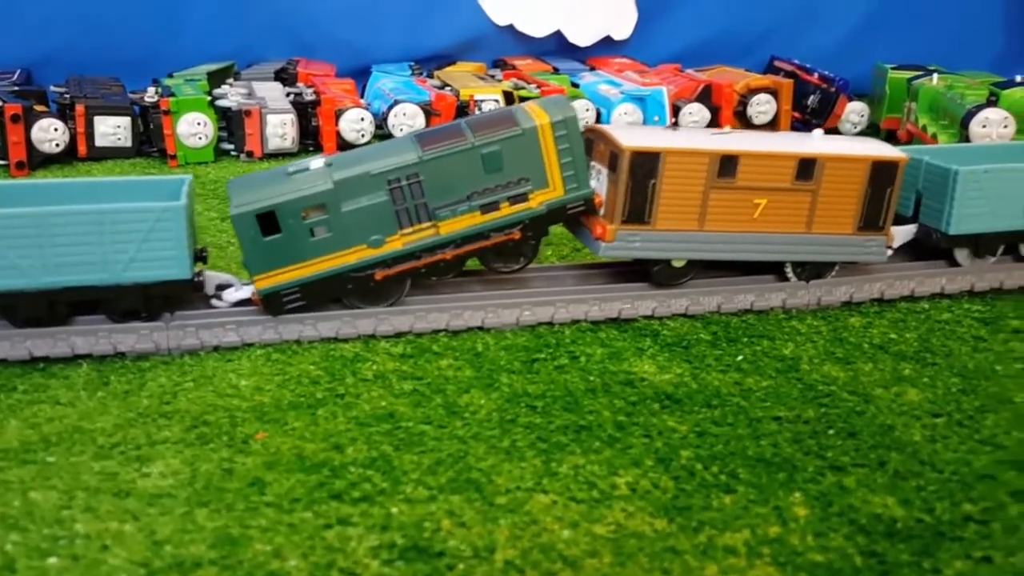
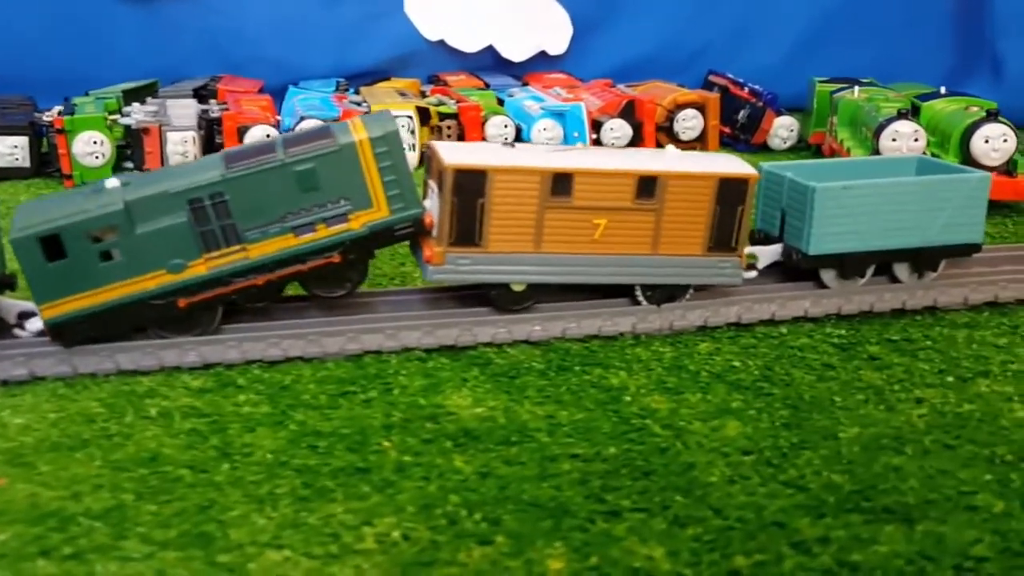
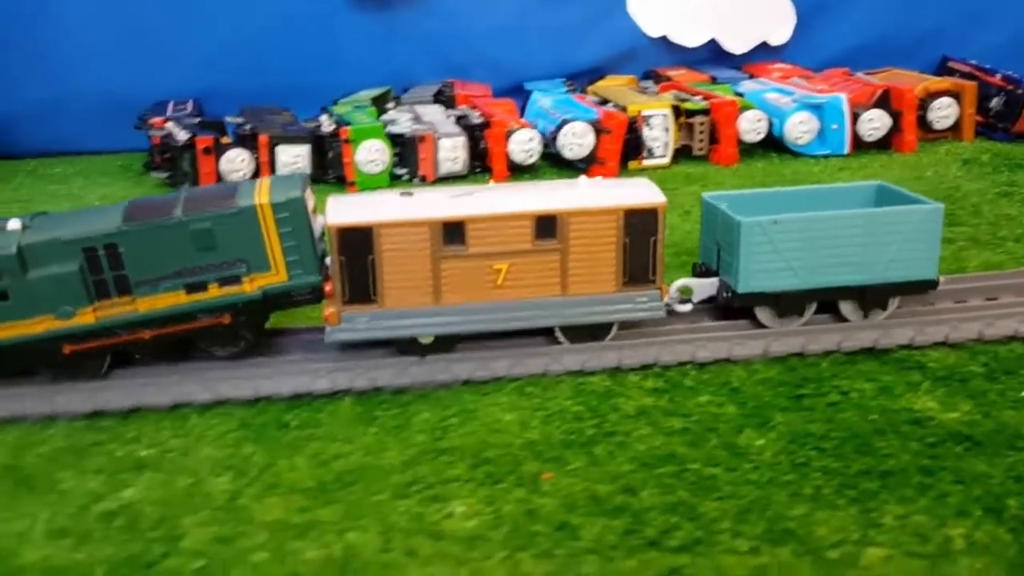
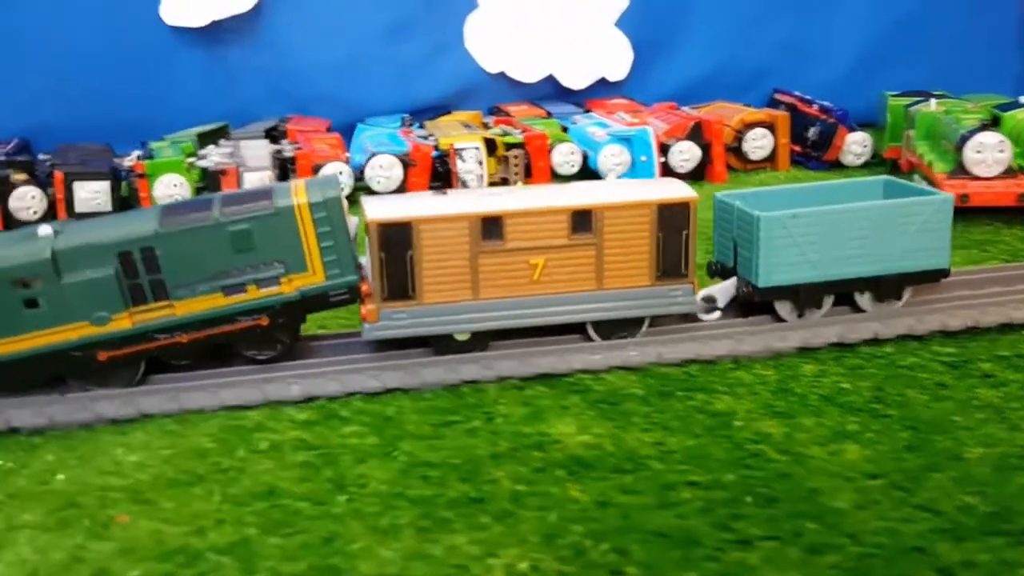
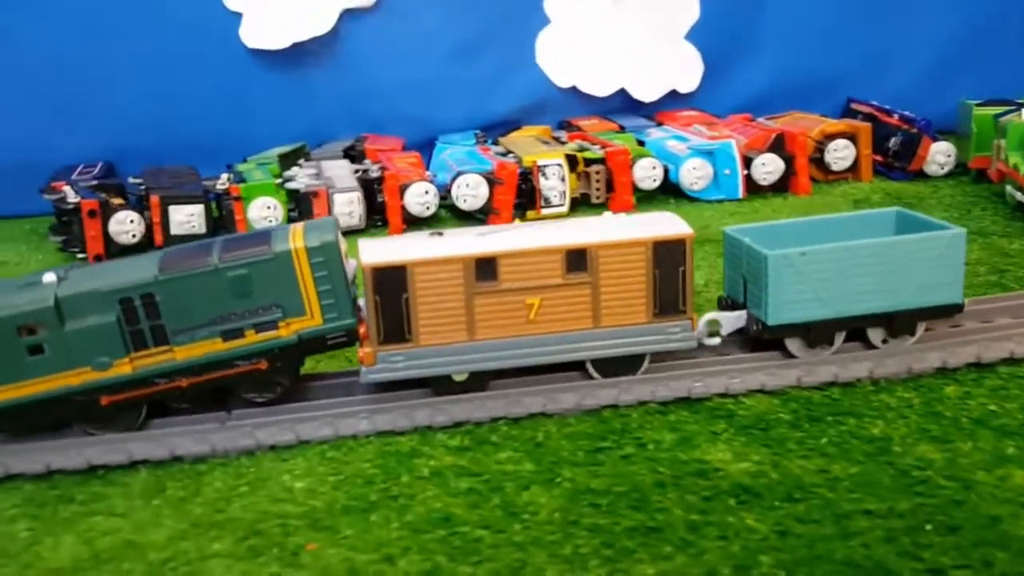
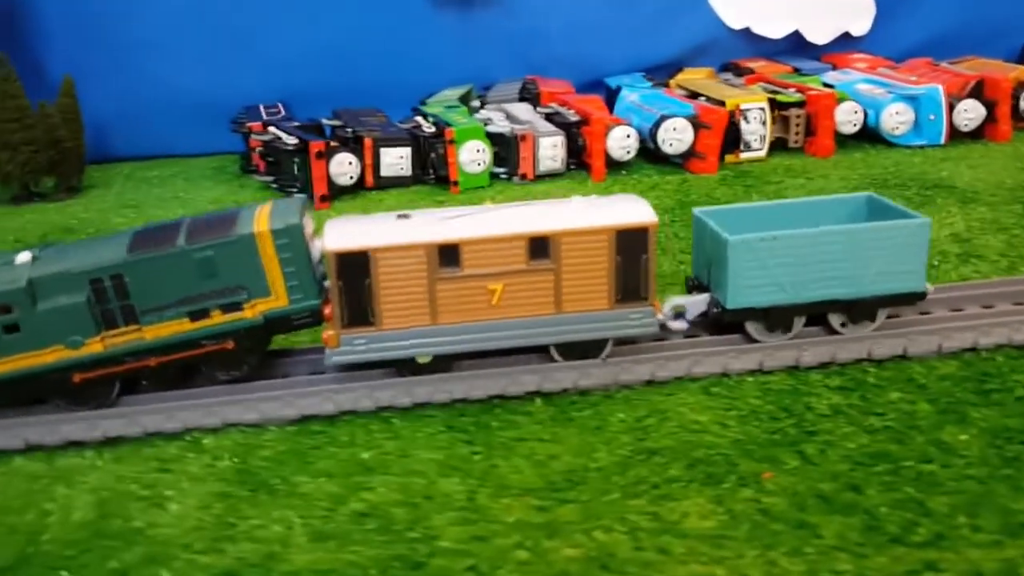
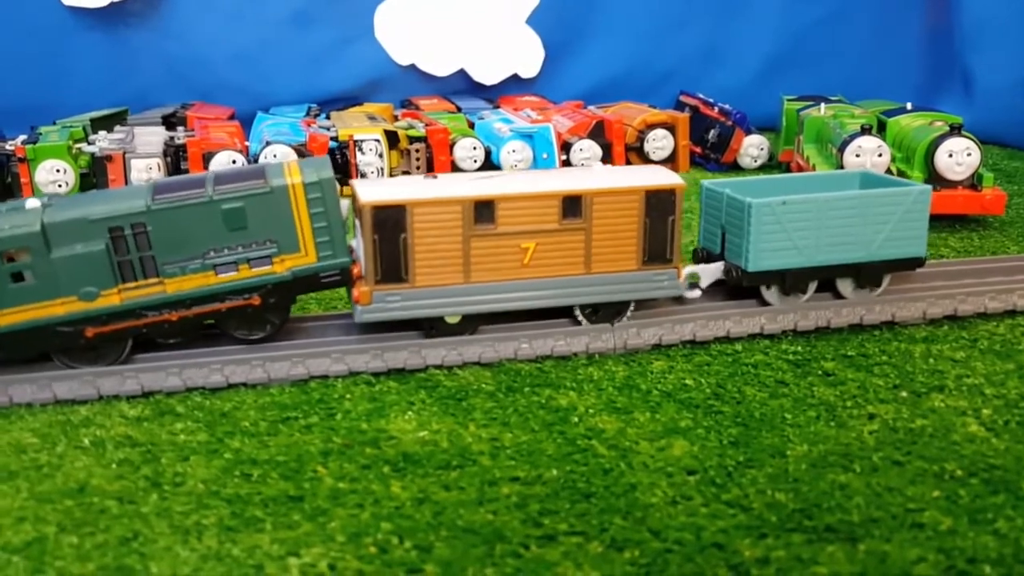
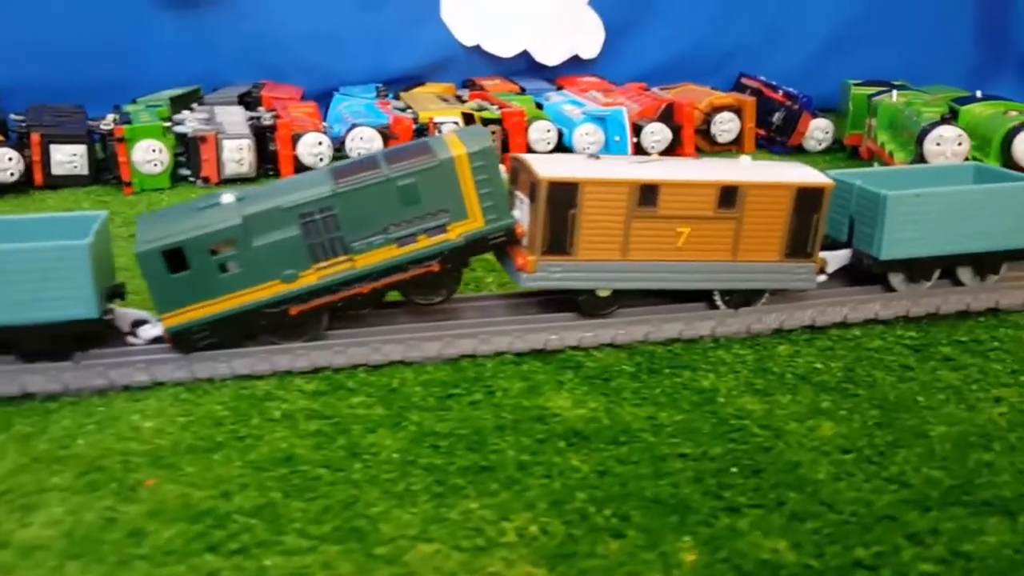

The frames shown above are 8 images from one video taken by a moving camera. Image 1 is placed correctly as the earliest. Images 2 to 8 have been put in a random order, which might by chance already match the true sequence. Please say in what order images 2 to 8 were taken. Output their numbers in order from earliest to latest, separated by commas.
8, 2, 7, 4, 5, 3, 6
